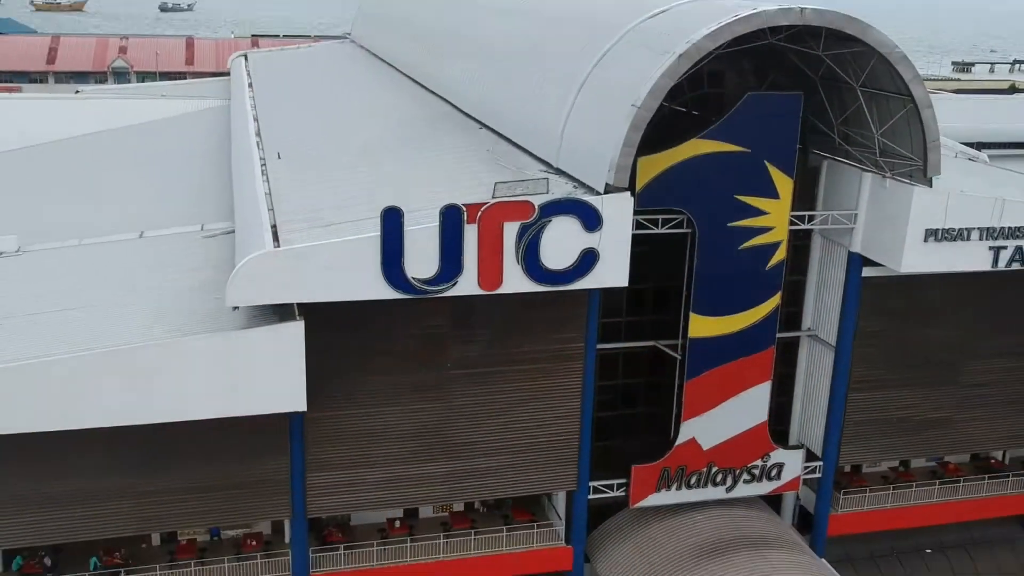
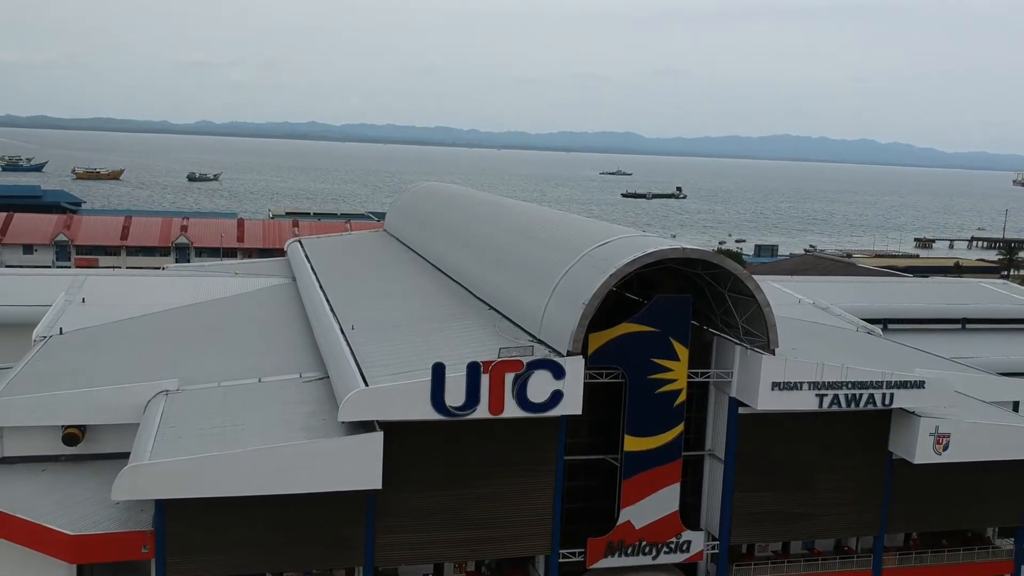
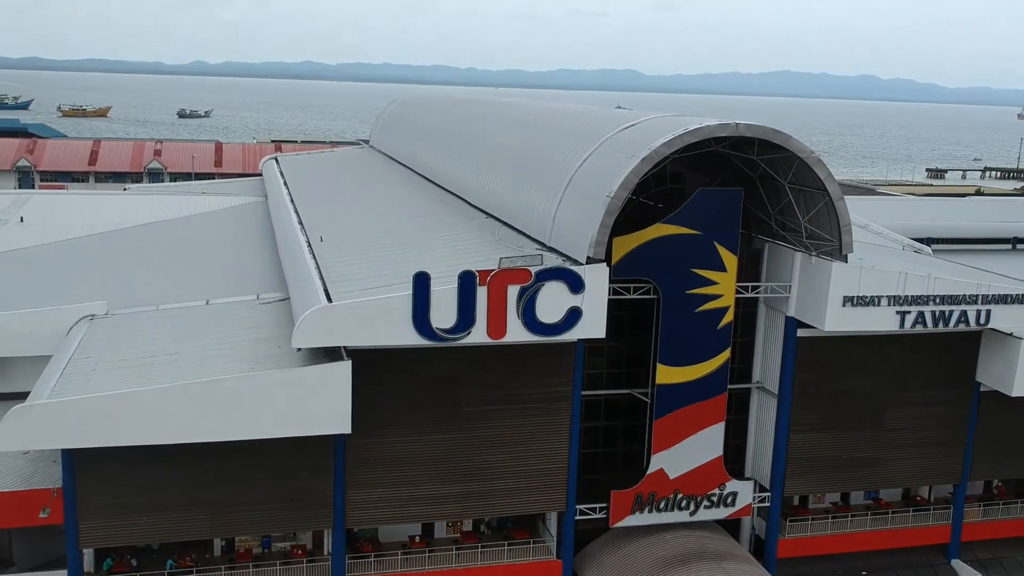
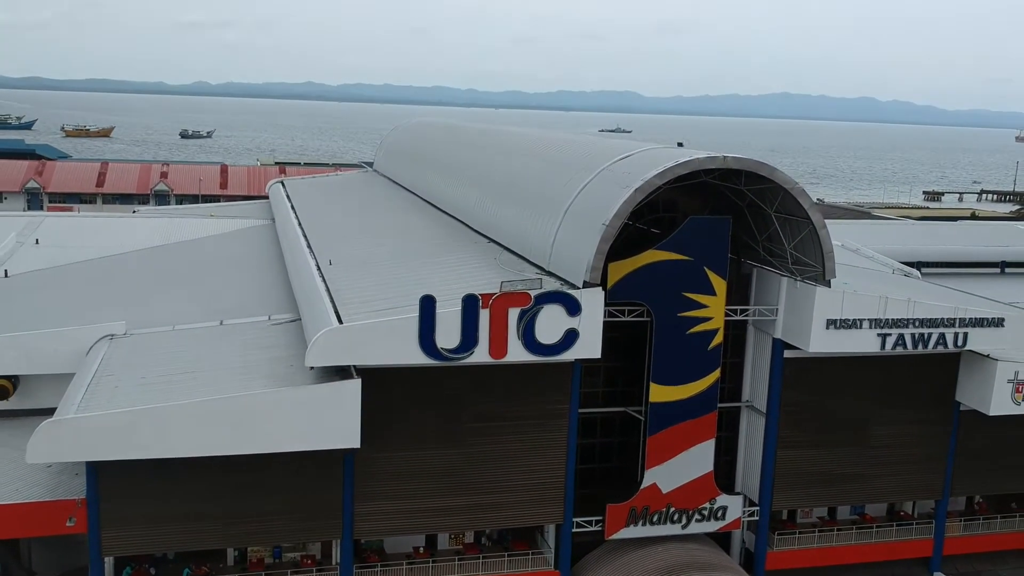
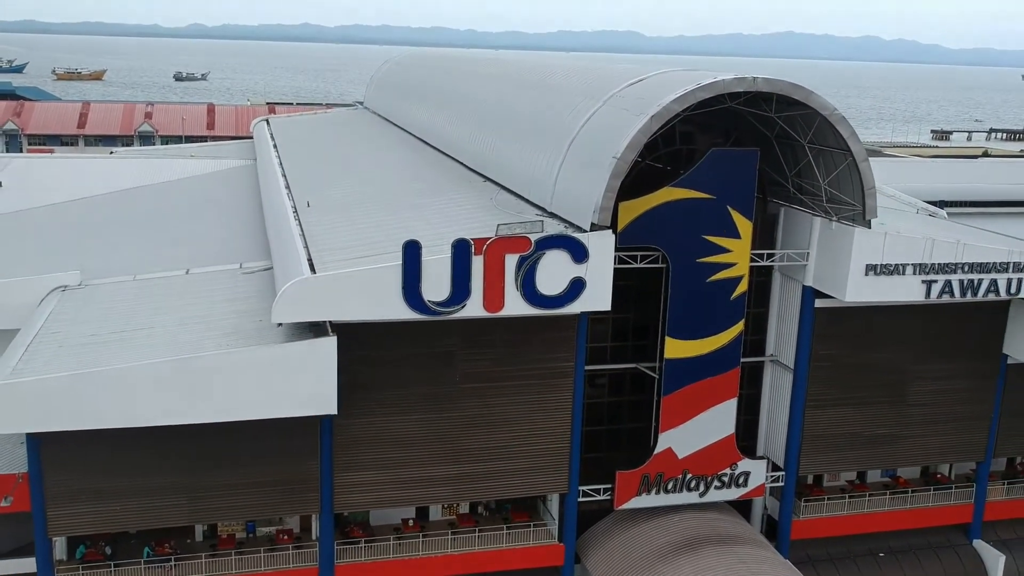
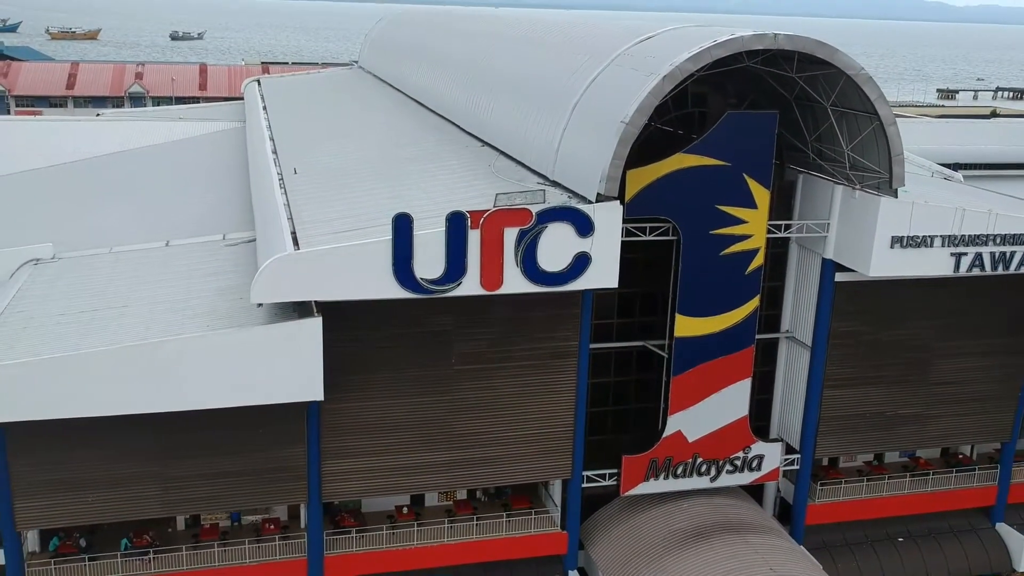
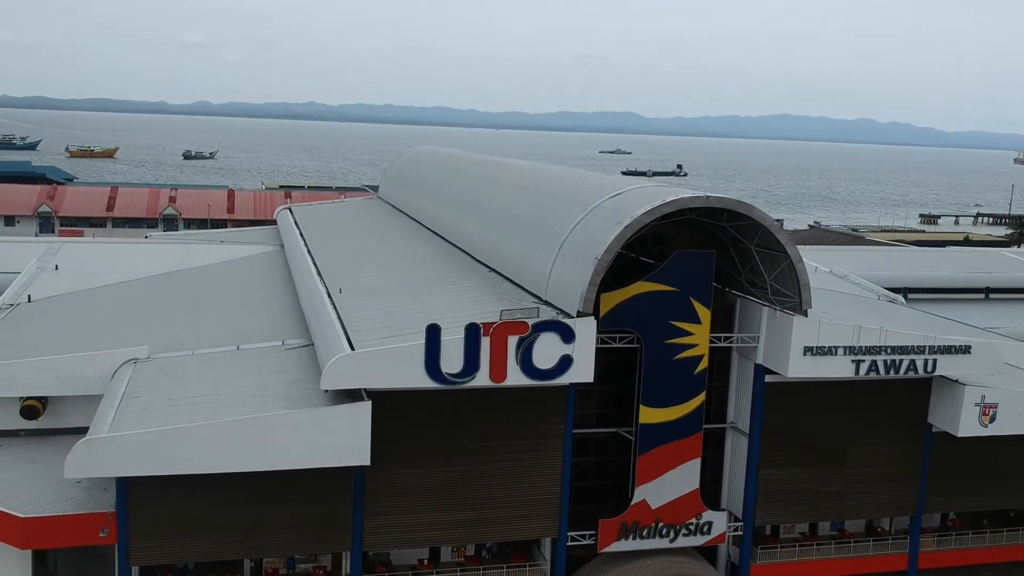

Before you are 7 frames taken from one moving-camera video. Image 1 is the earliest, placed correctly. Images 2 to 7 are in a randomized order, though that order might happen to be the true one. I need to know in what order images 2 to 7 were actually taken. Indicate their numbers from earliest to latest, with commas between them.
6, 5, 3, 4, 7, 2
